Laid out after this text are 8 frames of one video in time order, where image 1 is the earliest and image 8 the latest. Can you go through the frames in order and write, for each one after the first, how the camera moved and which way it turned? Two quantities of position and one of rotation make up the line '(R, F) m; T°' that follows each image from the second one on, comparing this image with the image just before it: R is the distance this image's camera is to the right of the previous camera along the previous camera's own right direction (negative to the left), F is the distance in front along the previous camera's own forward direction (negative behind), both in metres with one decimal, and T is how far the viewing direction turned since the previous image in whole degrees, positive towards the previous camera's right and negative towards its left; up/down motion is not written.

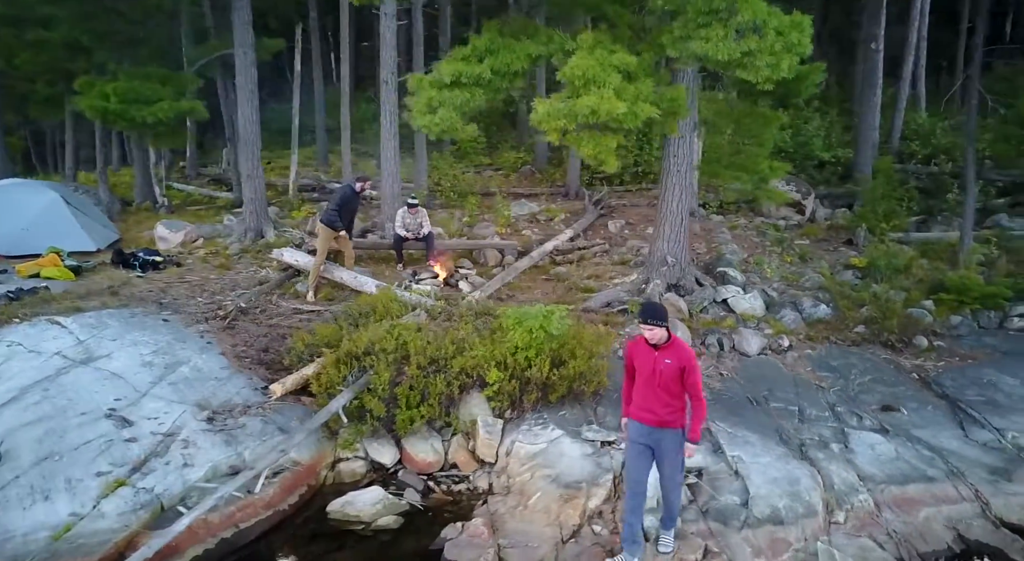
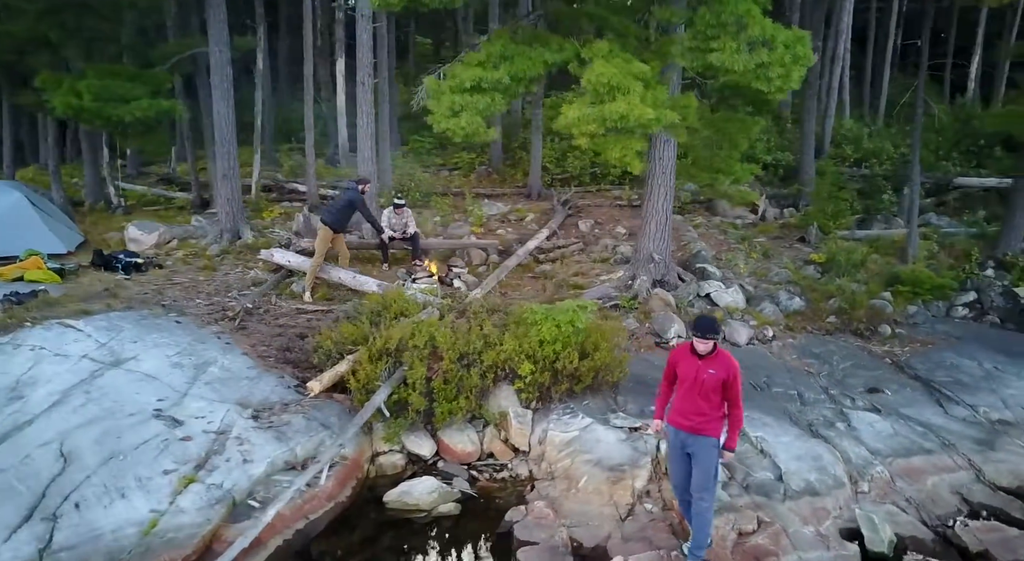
(-0.9, -0.2) m; +5°
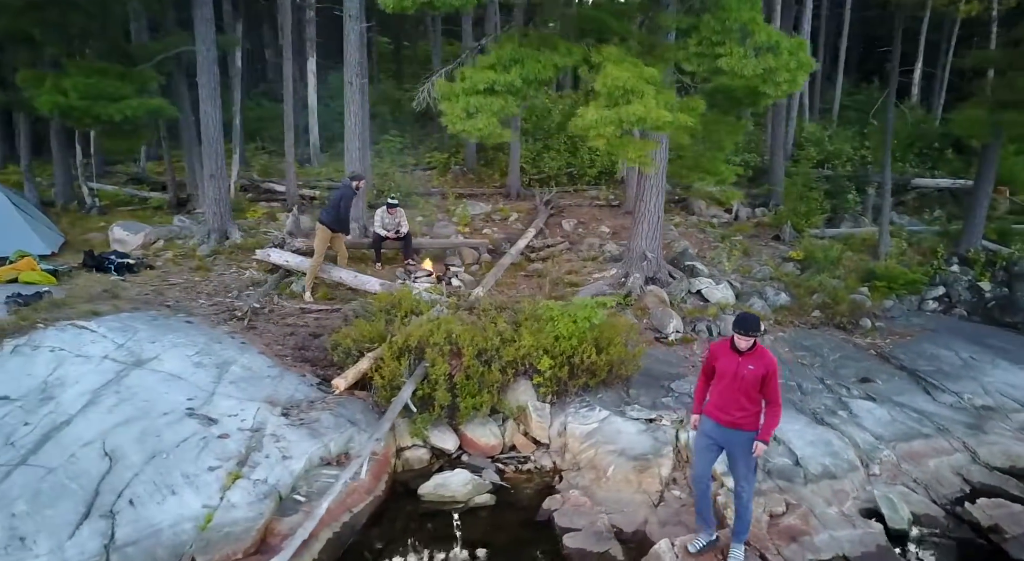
(-0.6, -0.1) m; +3°
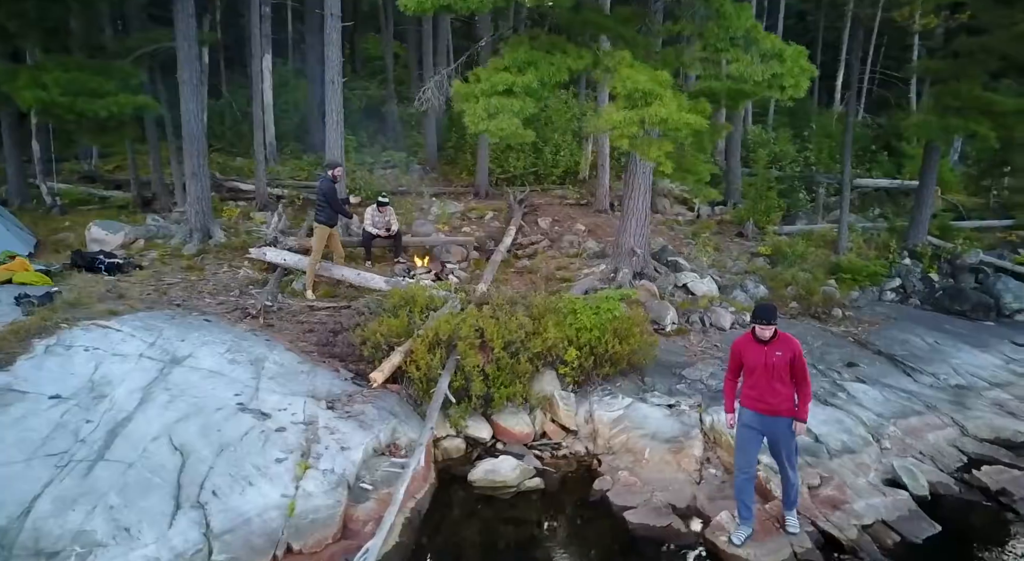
(-0.9, -0.2) m; +4°
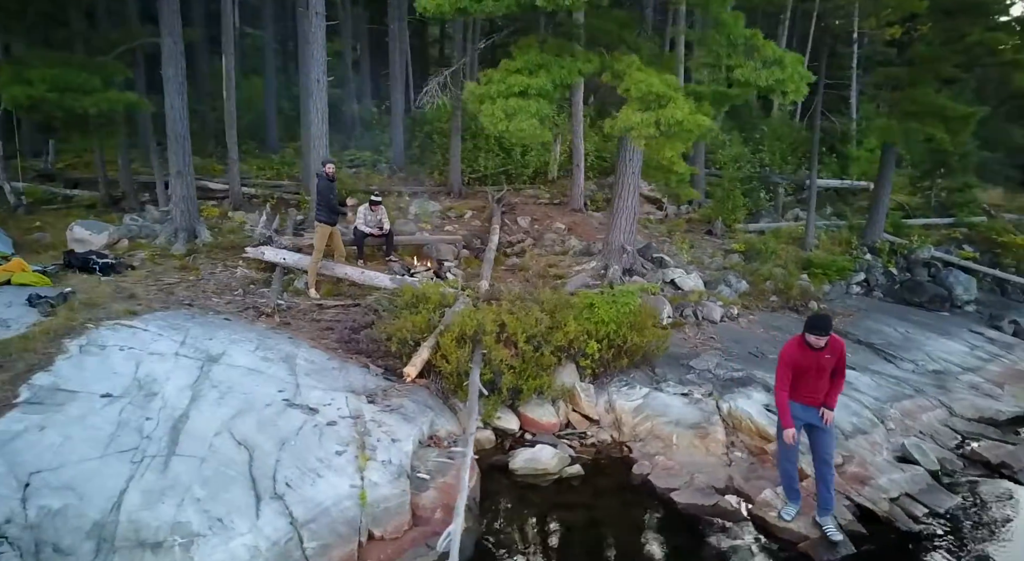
(-0.8, -0.2) m; +4°
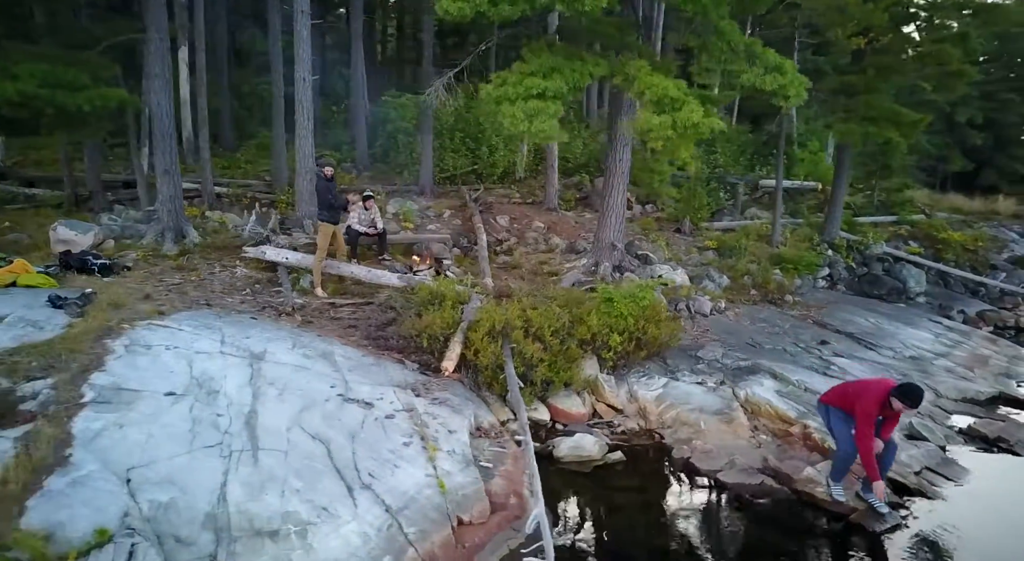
(-0.9, -0.2) m; +4°
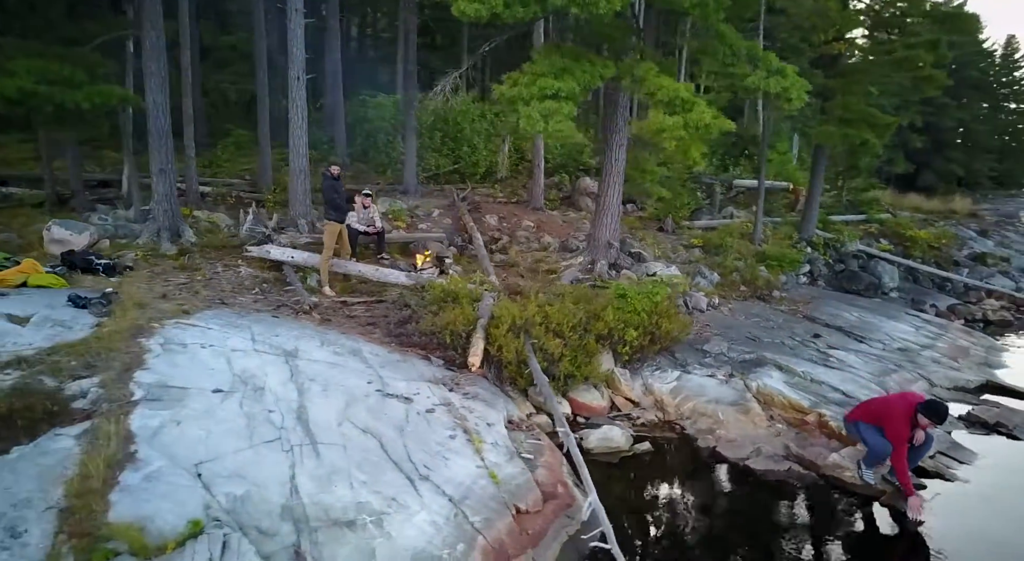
(-0.6, -0.1) m; +2°
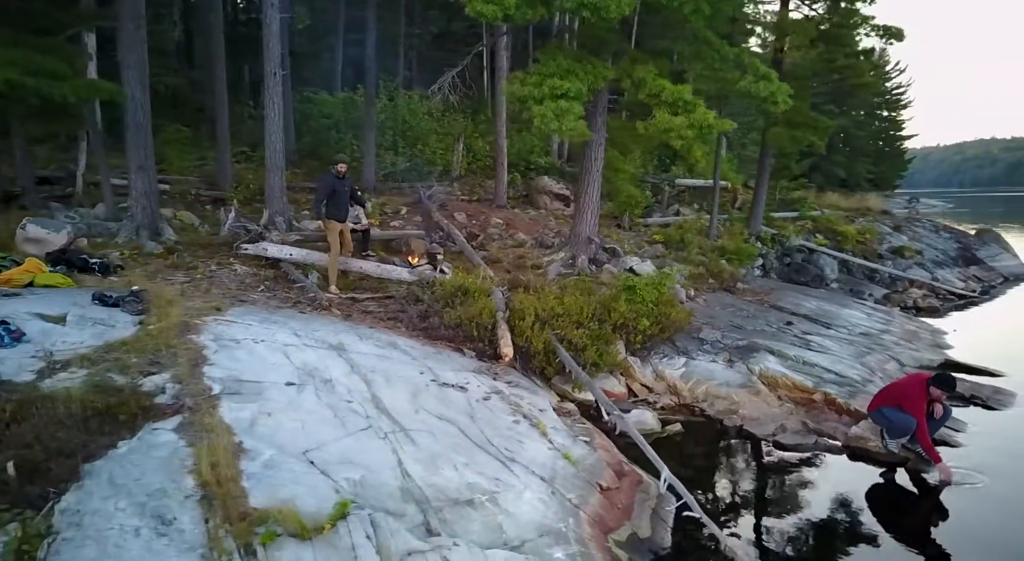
(-1.0, -0.2) m; +5°
